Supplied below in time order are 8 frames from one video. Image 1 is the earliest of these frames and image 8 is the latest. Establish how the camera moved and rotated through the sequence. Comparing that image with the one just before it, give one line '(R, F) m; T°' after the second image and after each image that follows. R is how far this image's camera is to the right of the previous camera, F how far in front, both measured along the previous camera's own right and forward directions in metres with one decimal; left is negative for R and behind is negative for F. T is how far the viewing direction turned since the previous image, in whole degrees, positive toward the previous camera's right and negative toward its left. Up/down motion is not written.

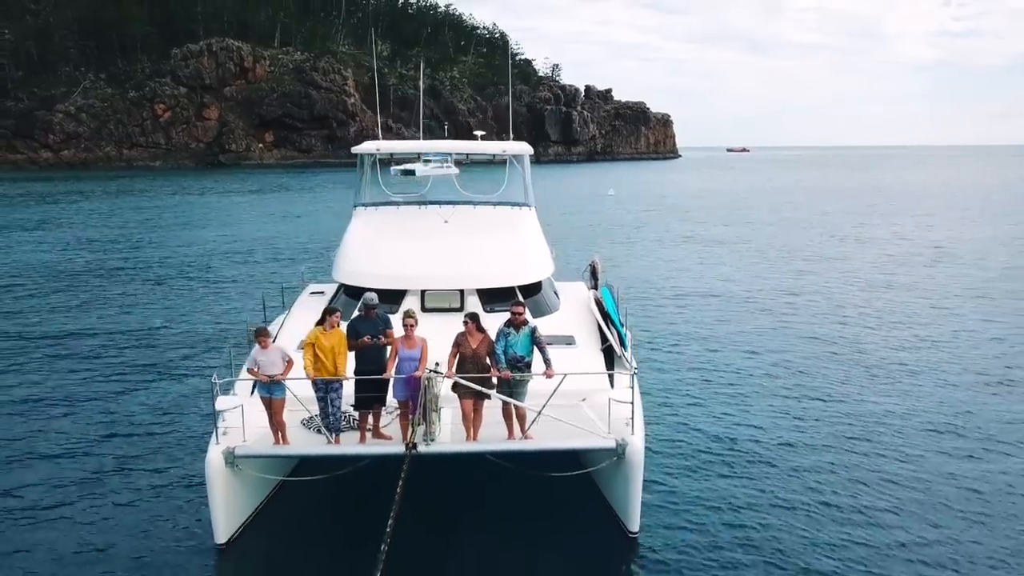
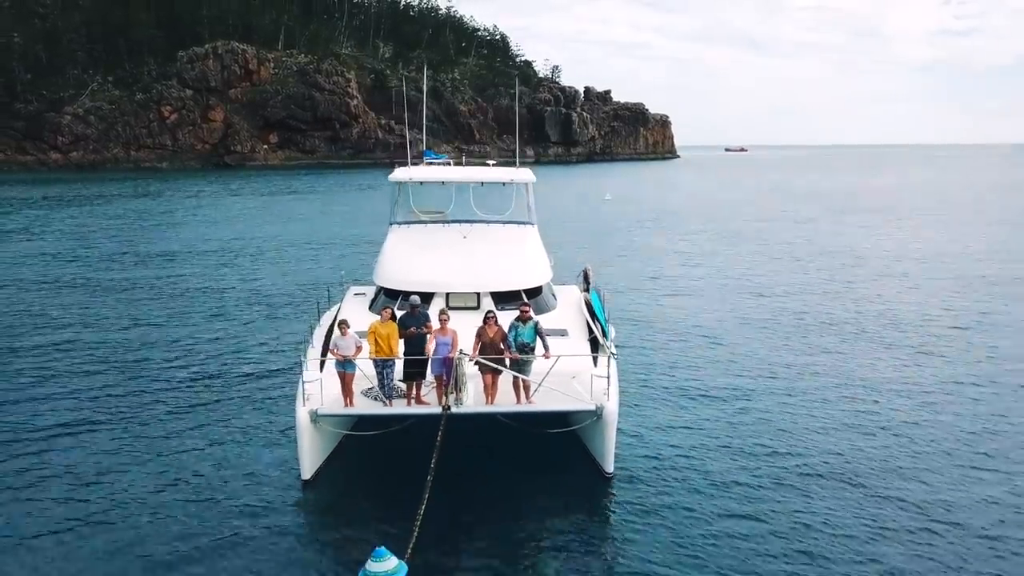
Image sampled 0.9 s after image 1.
(-0.1, -2.0) m; 0°
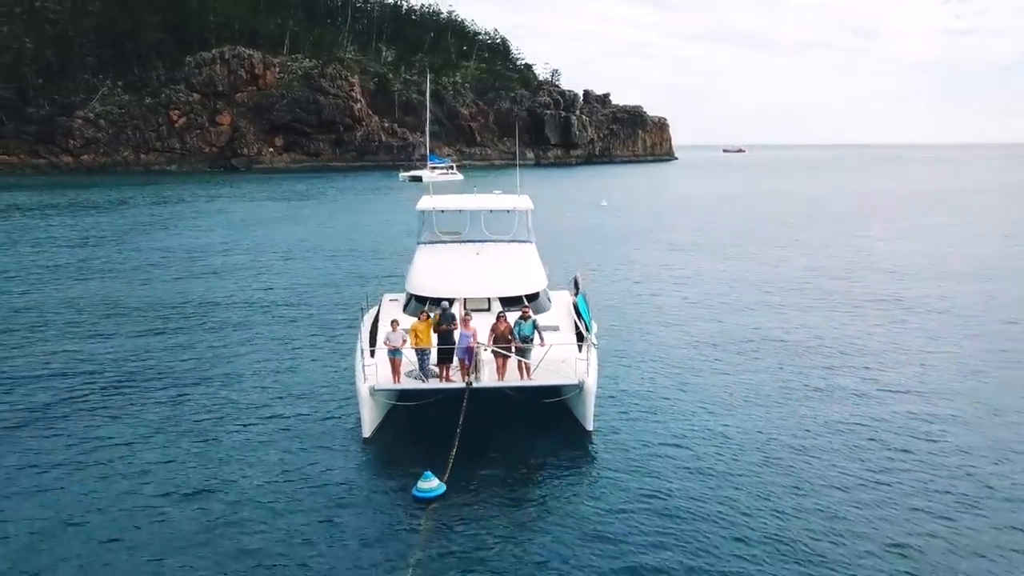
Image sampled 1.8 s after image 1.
(-0.1, -2.7) m; 0°
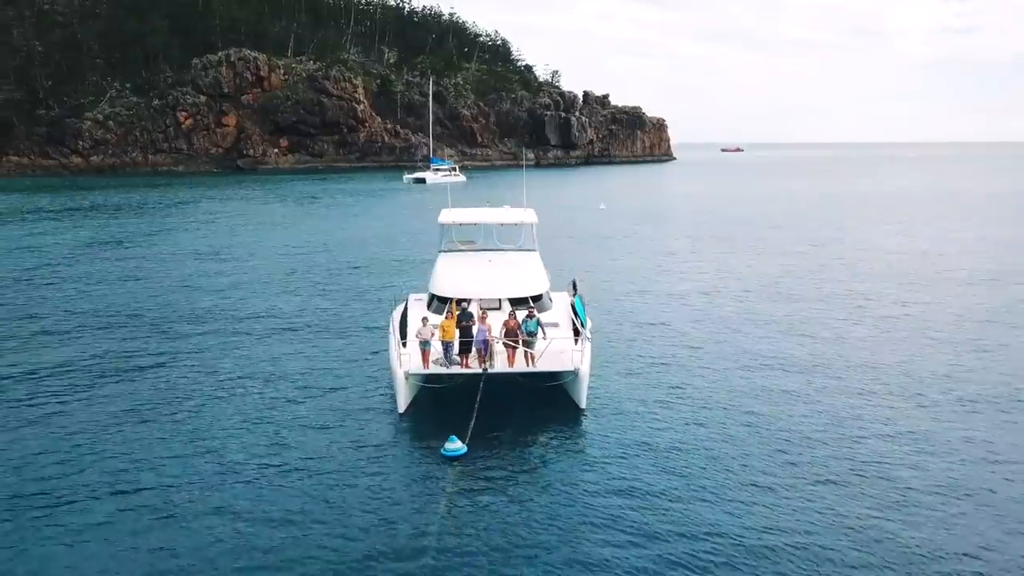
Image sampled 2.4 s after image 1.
(-0.1, -2.3) m; 0°
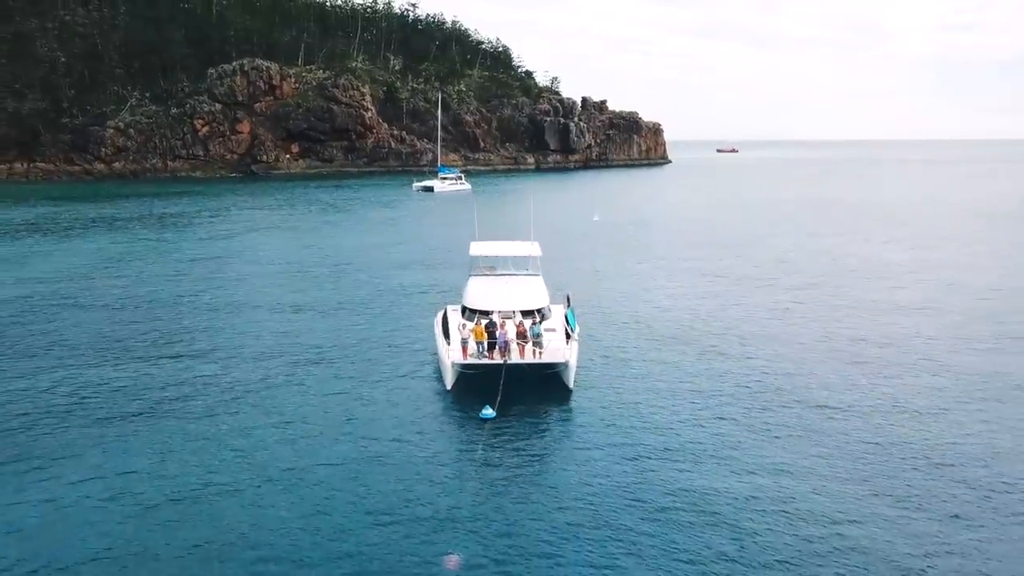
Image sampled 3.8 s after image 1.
(-0.3, -6.0) m; 0°
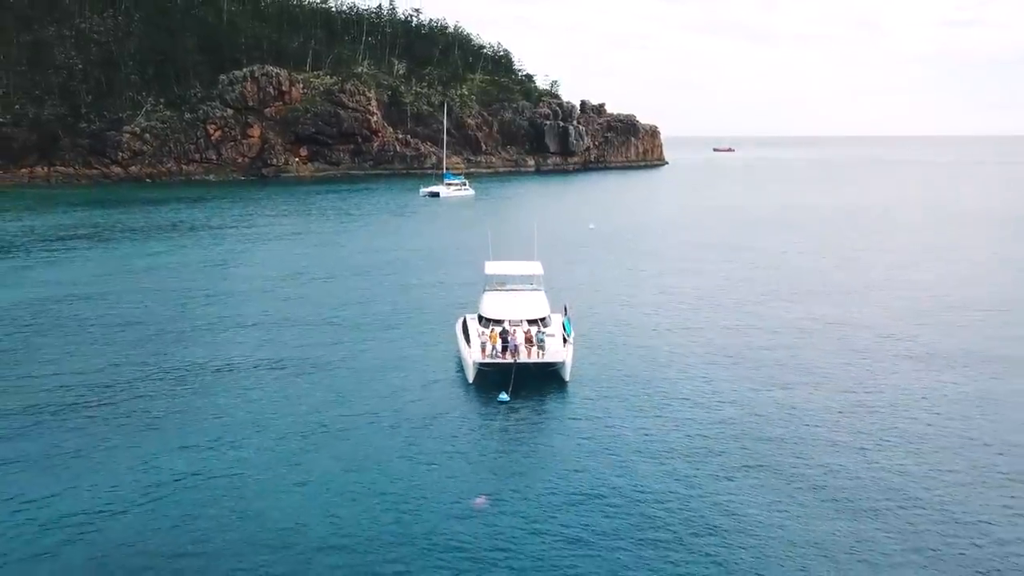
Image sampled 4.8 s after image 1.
(-0.3, -4.9) m; 0°
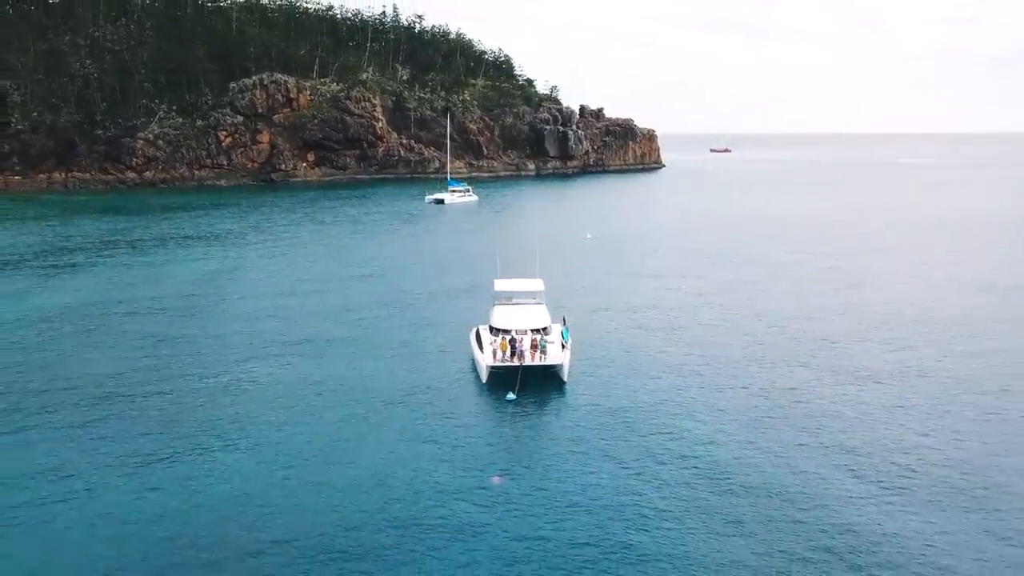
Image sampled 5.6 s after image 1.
(-0.3, -4.5) m; 0°
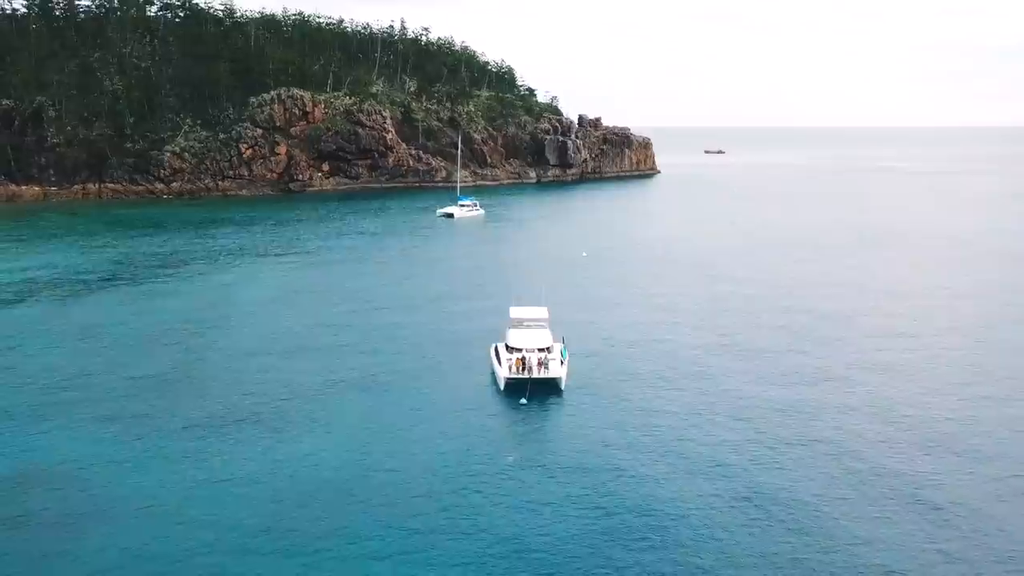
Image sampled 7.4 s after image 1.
(-0.6, -9.3) m; 0°
